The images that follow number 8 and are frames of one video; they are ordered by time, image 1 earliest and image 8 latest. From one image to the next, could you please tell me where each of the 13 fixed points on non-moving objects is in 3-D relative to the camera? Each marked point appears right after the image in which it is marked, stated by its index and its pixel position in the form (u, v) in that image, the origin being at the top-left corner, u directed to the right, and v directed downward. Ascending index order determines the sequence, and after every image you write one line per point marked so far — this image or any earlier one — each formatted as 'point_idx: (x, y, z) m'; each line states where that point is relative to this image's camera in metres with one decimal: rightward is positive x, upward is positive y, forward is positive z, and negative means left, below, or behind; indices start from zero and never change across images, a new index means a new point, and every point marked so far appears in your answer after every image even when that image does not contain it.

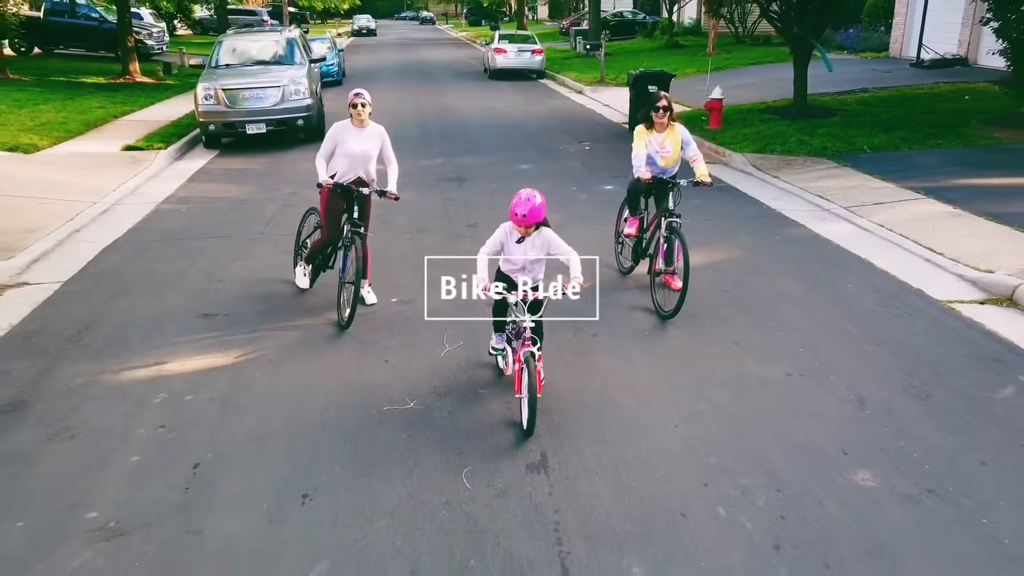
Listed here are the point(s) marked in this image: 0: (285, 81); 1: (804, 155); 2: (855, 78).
0: (-3.5, +3.2, +13.1) m
1: (+3.9, +1.8, +11.4) m
2: (+7.2, +4.4, +17.9) m
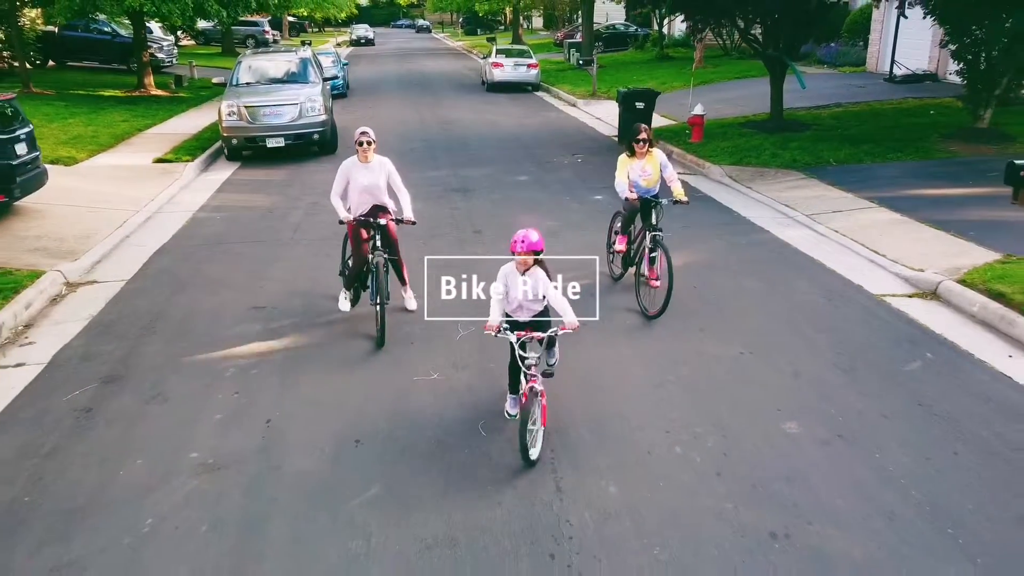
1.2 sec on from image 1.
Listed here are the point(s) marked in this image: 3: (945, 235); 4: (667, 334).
0: (-3.5, +3.2, +14.3) m
1: (+3.9, +1.8, +12.6) m
2: (+7.2, +4.4, +19.1) m
3: (+4.5, +0.5, +8.8) m
4: (+1.2, -0.4, +6.7) m
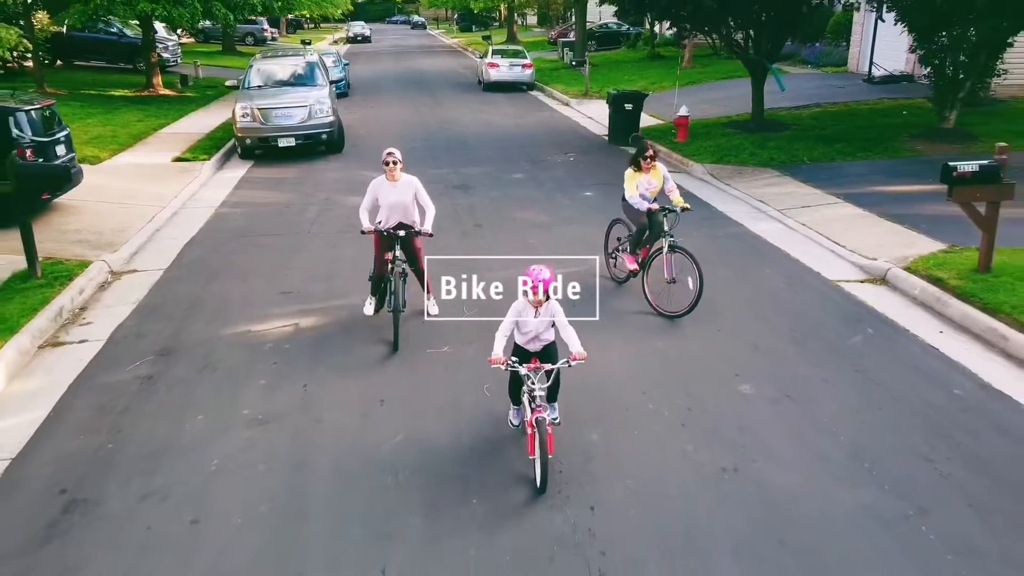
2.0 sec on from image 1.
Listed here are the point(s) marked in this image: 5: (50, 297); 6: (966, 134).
0: (-3.6, +3.3, +15.2) m
1: (+3.8, +2.0, +13.6) m
2: (+7.1, +4.6, +20.0) m
3: (+4.5, +0.7, +9.8) m
4: (+1.2, -0.2, +7.7) m
5: (-4.2, -0.1, +7.7) m
6: (+8.0, +2.7, +15.0) m
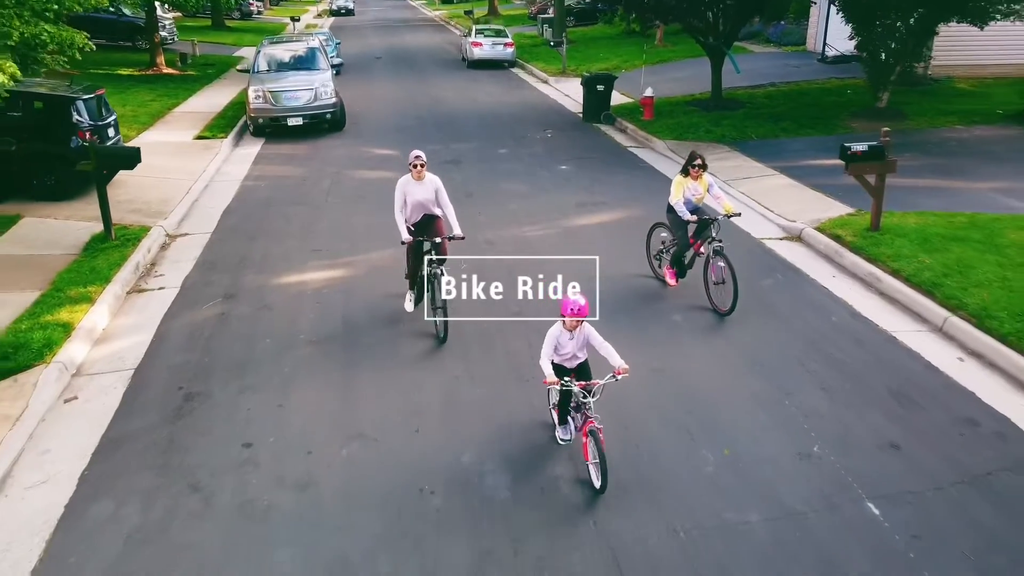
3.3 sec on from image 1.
0: (-3.9, +4.1, +16.9) m
1: (+3.6, +2.7, +15.5) m
2: (+6.6, +5.5, +21.9) m
3: (+4.3, +1.3, +11.8) m
4: (+1.1, +0.2, +9.6) m
5: (-4.3, +0.4, +9.6) m
6: (+7.7, +3.5, +17.0) m
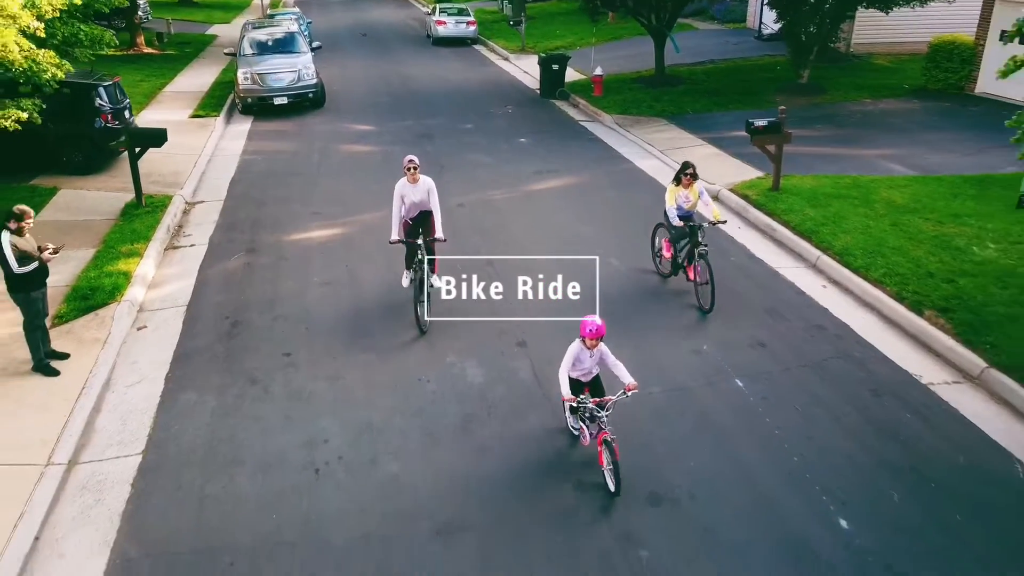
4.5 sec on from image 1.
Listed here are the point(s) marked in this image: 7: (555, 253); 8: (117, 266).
0: (-4.7, +4.9, +18.7) m
1: (+2.8, +3.6, +17.6) m
2: (+5.6, +6.7, +24.1) m
3: (+3.7, +2.1, +14.0) m
4: (+0.6, +0.9, +11.8) m
5: (-4.7, +0.9, +11.4) m
6: (+6.9, +4.5, +19.2) m
7: (+0.5, +0.4, +10.7) m
8: (-4.5, +0.3, +9.8) m
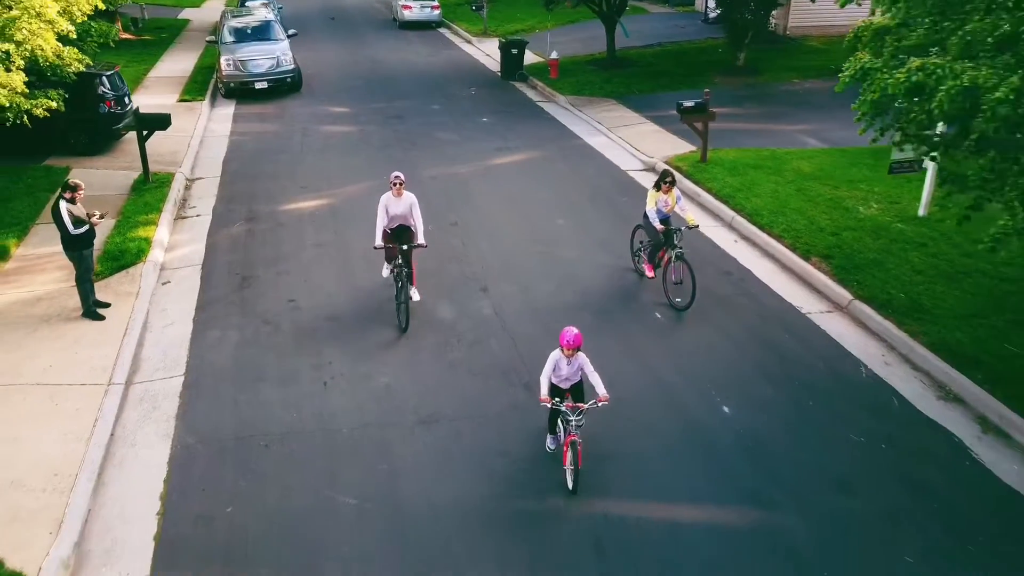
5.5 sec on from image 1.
0: (-5.6, +5.6, +20.2) m
1: (+2.0, +4.4, +19.4) m
2: (+4.4, +7.7, +25.9) m
3: (+3.1, +2.8, +15.9) m
4: (+0.1, +1.5, +13.6) m
5: (-5.3, +1.5, +13.1) m
6: (+6.0, +5.4, +21.2) m
7: (0.0, +1.0, +12.5) m
8: (-5.0, +0.7, +11.4) m
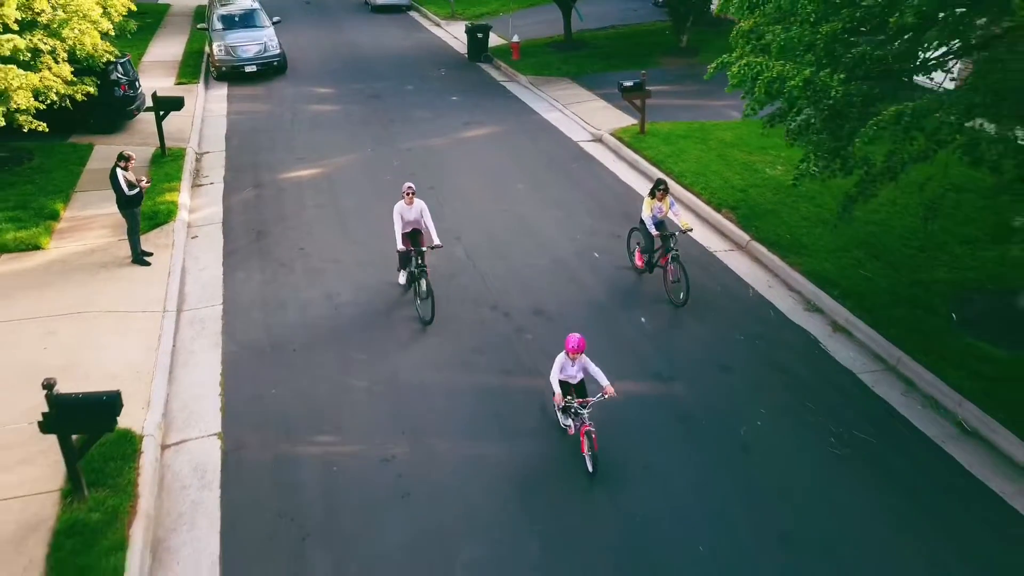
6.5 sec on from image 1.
0: (-6.5, +6.5, +22.2) m
1: (+1.1, +5.4, +21.7) m
2: (+3.3, +9.0, +28.2) m
3: (+2.3, +3.8, +18.3) m
4: (-0.6, +2.4, +15.9) m
5: (-5.9, +2.2, +15.2) m
6: (+5.0, +6.6, +23.6) m
7: (-0.6, +1.9, +14.8) m
8: (-5.5, +1.4, +13.6) m
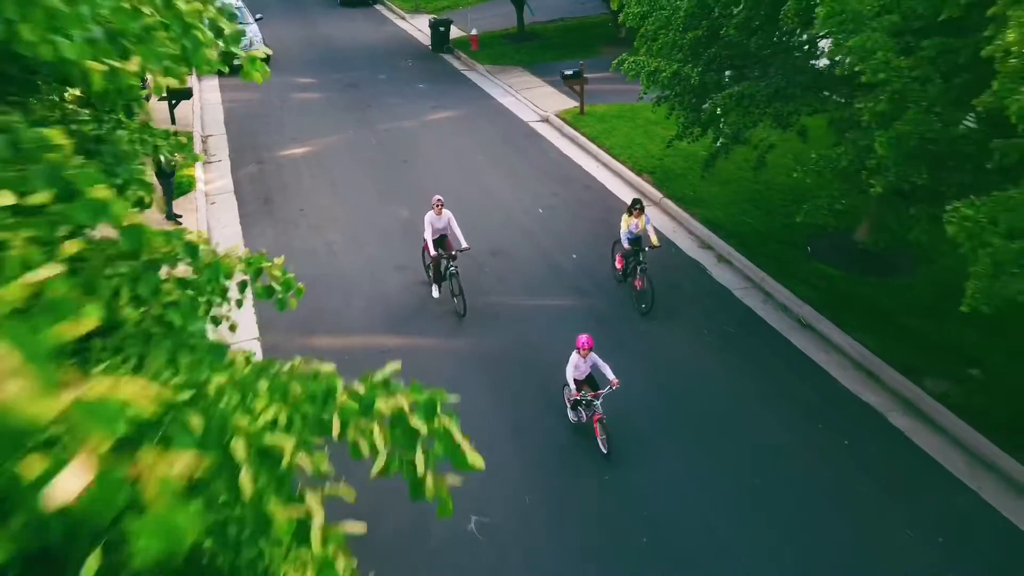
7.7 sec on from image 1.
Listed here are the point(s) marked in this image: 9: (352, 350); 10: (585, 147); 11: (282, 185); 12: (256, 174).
0: (-7.7, +7.4, +24.8) m
1: (0.0, +6.5, +24.7) m
2: (+1.8, +10.2, +31.1) m
3: (+1.3, +4.8, +21.3) m
4: (-1.4, +3.3, +18.8) m
5: (-6.7, +3.0, +17.9) m
6: (+3.7, +7.7, +26.7) m
7: (-1.4, +2.8, +17.8) m
8: (-6.3, +2.2, +16.3) m
9: (-2.1, -0.8, +11.0) m
10: (+1.6, +2.9, +17.8) m
11: (-4.4, +1.9, +16.1) m
12: (-5.0, +2.2, +16.7) m
